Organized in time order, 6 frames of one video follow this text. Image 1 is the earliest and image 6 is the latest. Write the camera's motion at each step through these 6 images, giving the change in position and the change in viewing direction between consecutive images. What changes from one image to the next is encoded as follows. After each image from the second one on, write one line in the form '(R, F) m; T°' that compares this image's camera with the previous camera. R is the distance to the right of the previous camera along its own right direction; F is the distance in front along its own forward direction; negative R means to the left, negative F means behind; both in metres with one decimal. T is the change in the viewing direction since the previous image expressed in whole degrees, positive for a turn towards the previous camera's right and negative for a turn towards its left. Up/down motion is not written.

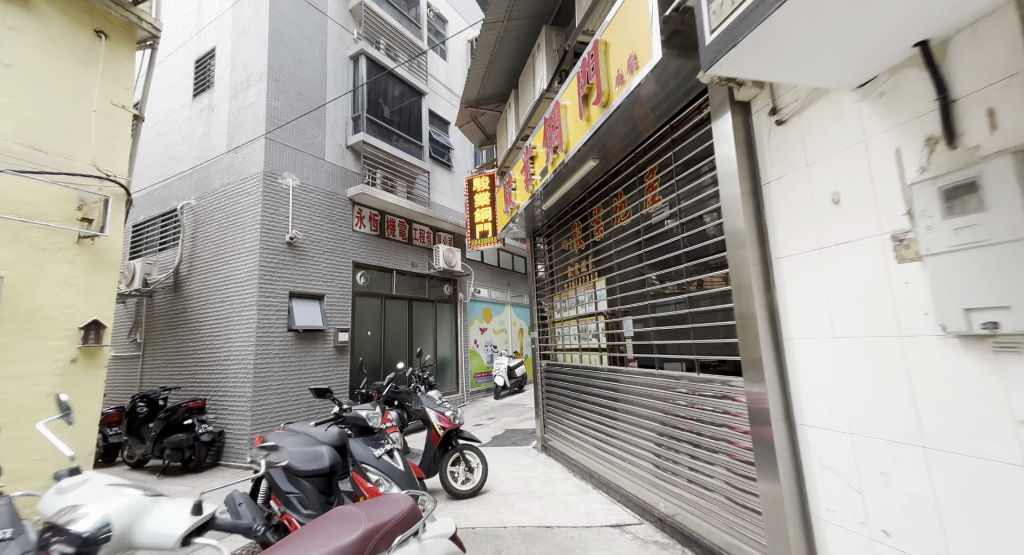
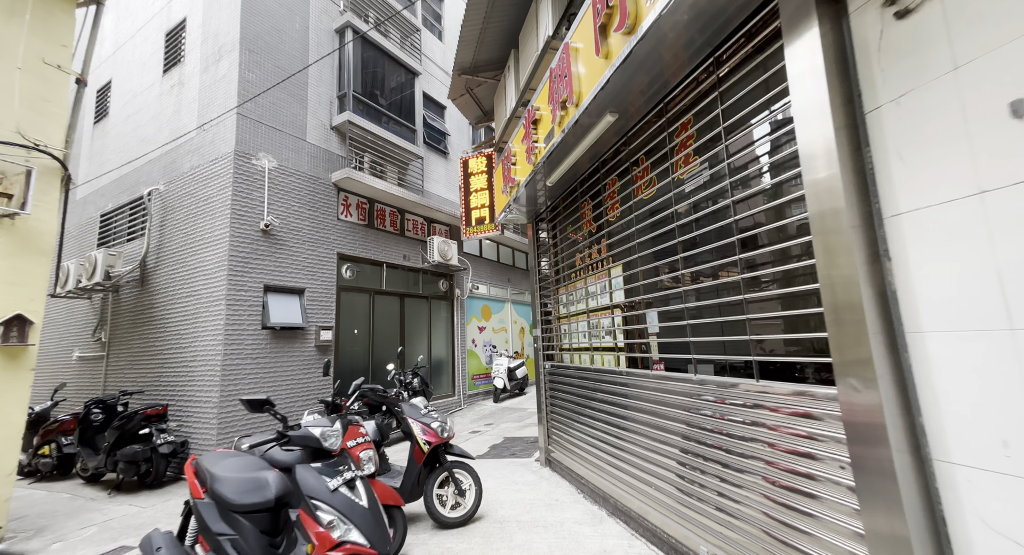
(0.0, +0.6) m; 0°
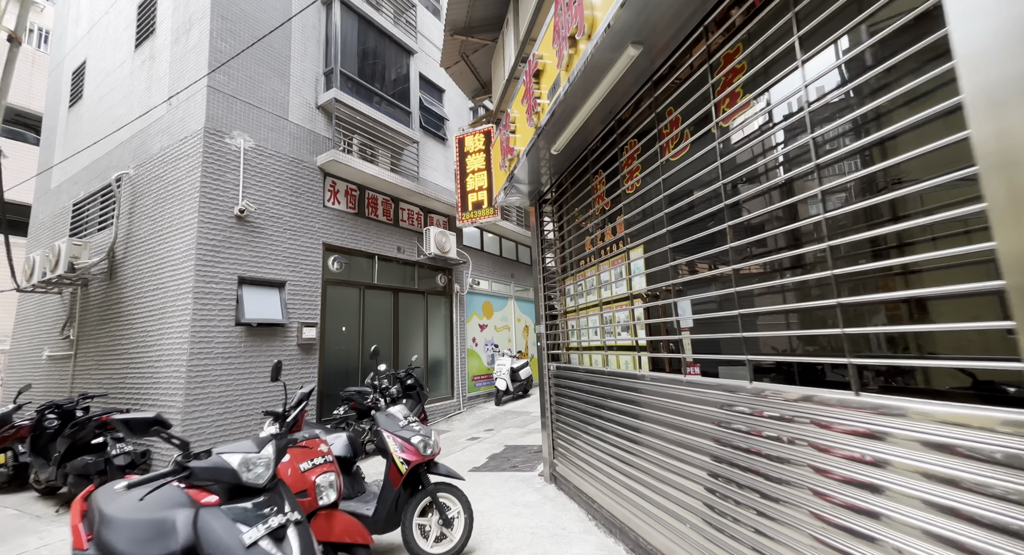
(+0.1, +0.6) m; -1°
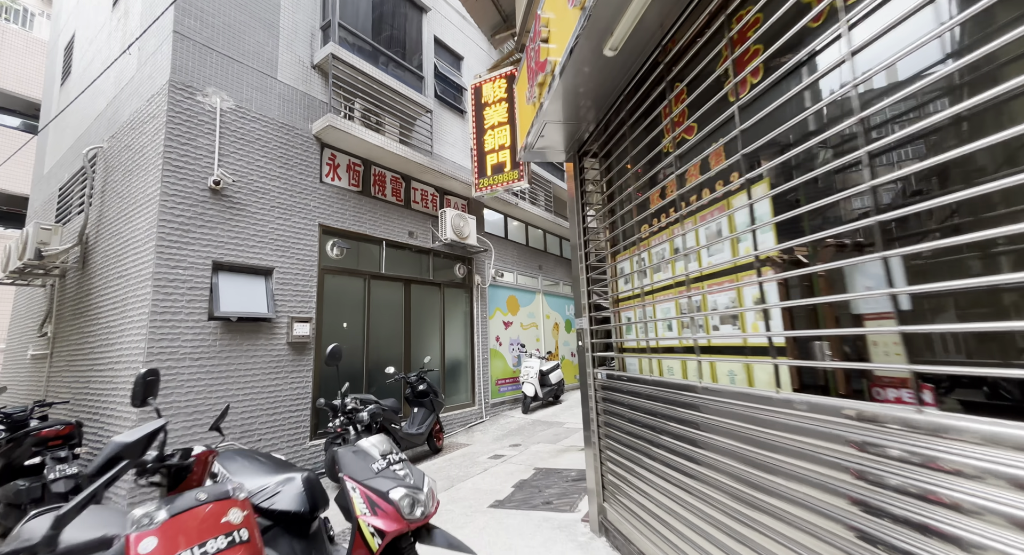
(0.0, +1.0) m; -4°
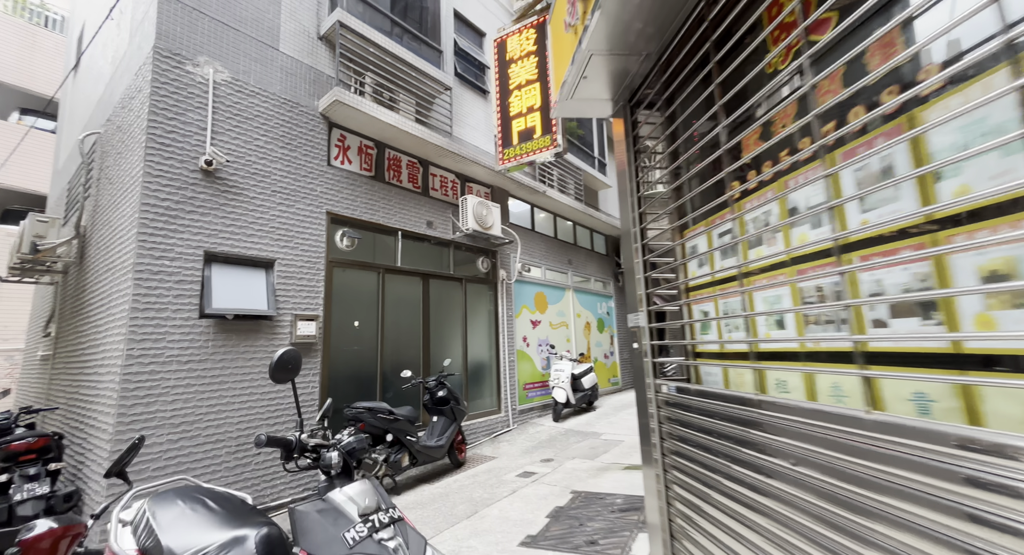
(-0.1, +0.6) m; -3°
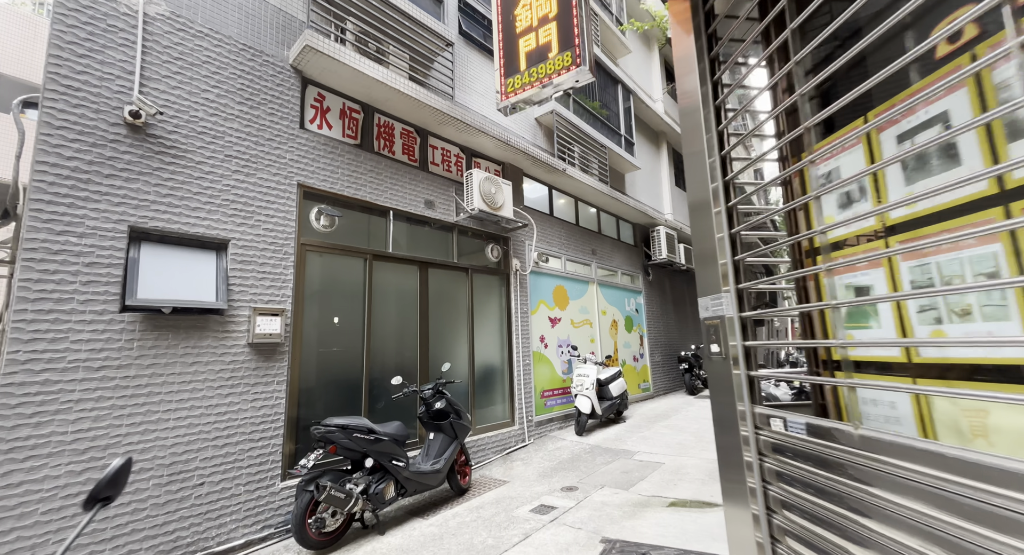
(+0.1, +0.9) m; -3°
